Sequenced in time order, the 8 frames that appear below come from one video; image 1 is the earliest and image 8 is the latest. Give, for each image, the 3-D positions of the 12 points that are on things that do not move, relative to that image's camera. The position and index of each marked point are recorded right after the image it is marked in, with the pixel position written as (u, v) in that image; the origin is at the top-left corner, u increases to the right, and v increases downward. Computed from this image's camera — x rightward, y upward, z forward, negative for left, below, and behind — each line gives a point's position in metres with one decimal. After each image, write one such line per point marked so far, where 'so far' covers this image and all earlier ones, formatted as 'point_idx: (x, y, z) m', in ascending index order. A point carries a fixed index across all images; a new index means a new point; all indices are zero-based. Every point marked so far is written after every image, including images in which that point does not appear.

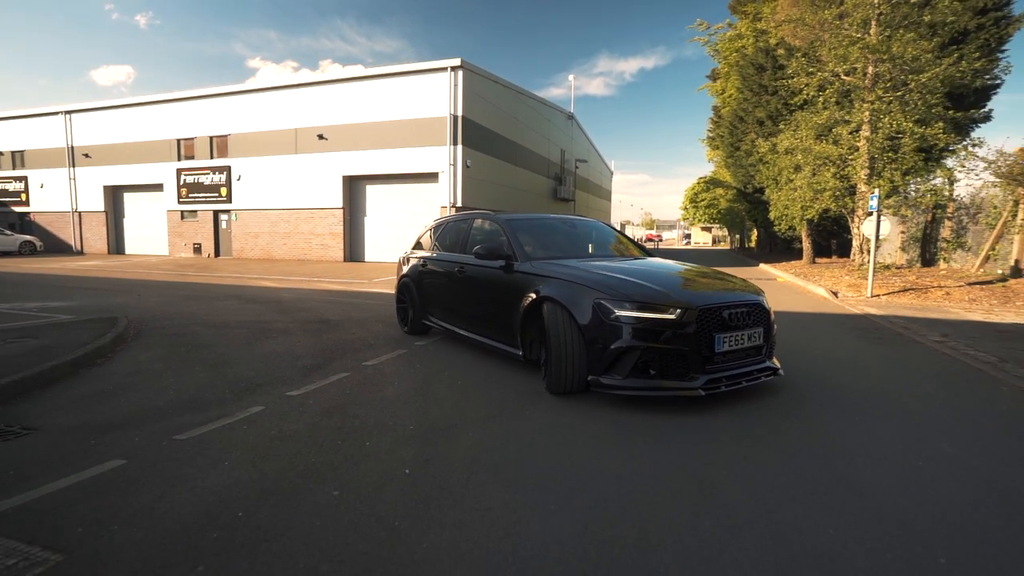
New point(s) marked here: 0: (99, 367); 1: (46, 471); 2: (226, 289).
0: (-4.3, -0.8, +6.1) m
1: (-2.7, -1.1, +3.5) m
2: (-7.2, 0.0, +14.8) m
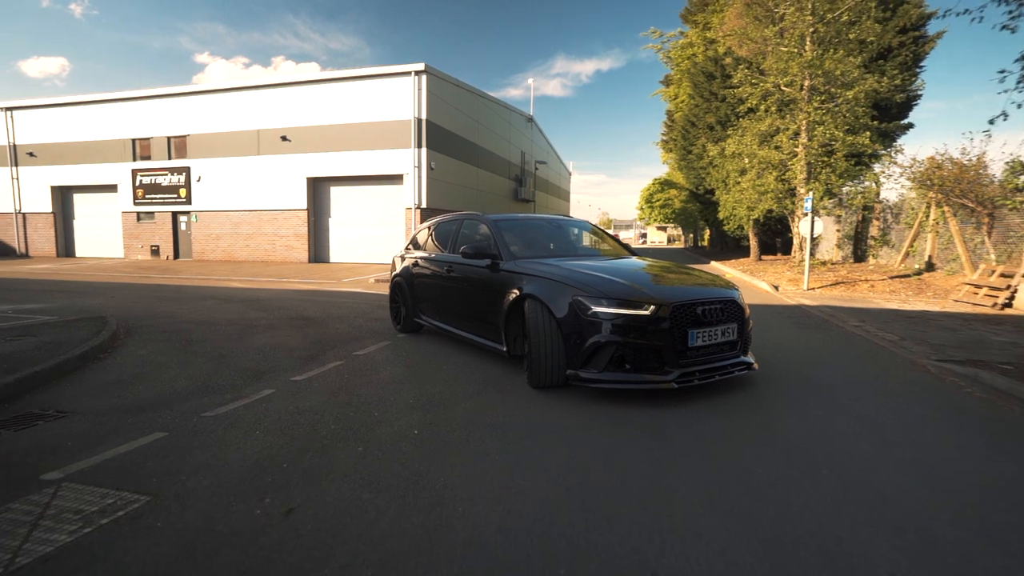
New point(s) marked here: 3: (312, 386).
0: (-4.5, -0.8, +6.6) m
1: (-2.8, -1.0, +4.1) m
2: (-8.1, -0.1, +15.1) m
3: (-1.8, -0.9, +5.4) m
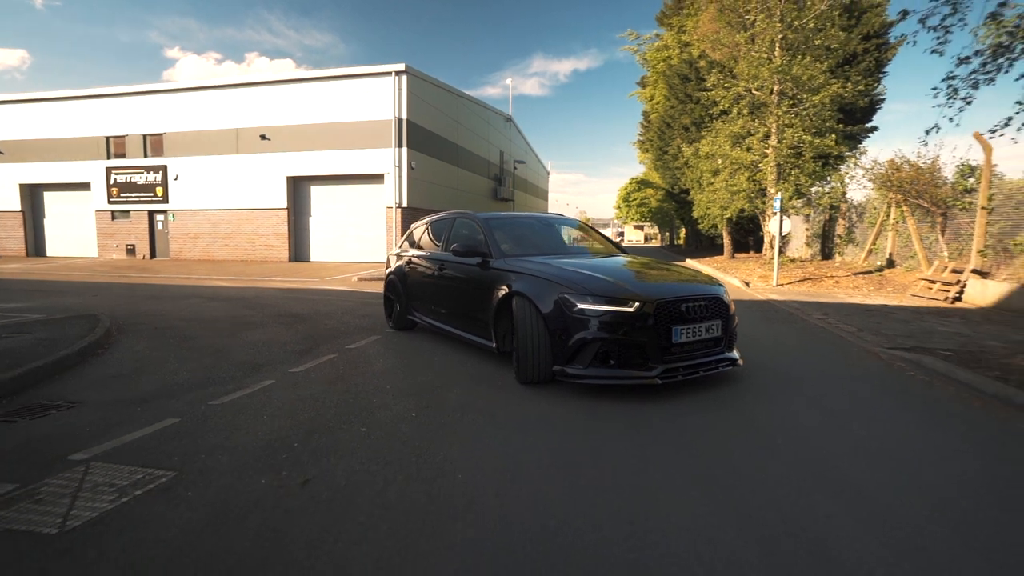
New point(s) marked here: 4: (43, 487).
0: (-4.7, -0.8, +6.8) m
1: (-2.9, -1.0, +4.3) m
2: (-8.5, 0.0, +15.1) m
3: (-1.9, -0.9, +5.7) m
4: (-2.5, -1.1, +3.2) m
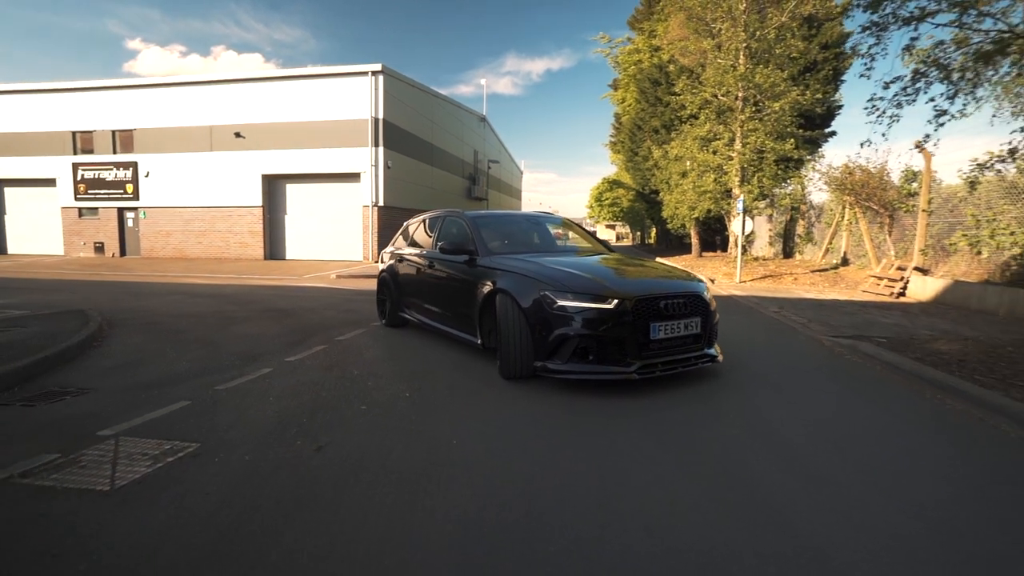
0: (-4.9, -0.7, +7.1) m
1: (-3.0, -1.0, +4.7) m
2: (-9.2, +0.1, +15.3) m
3: (-2.1, -0.8, +6.1) m
4: (-2.6, -1.0, +3.6) m
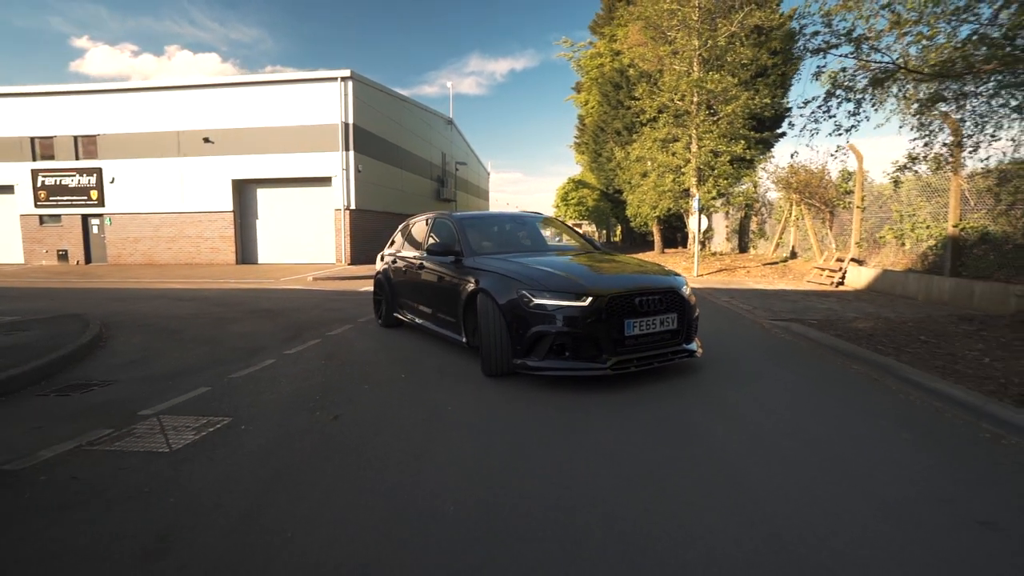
0: (-5.2, -0.8, +7.6) m
1: (-3.2, -1.0, +5.3) m
2: (-9.9, -0.1, +15.5) m
3: (-2.4, -0.8, +6.8) m
4: (-2.7, -1.0, +4.3) m
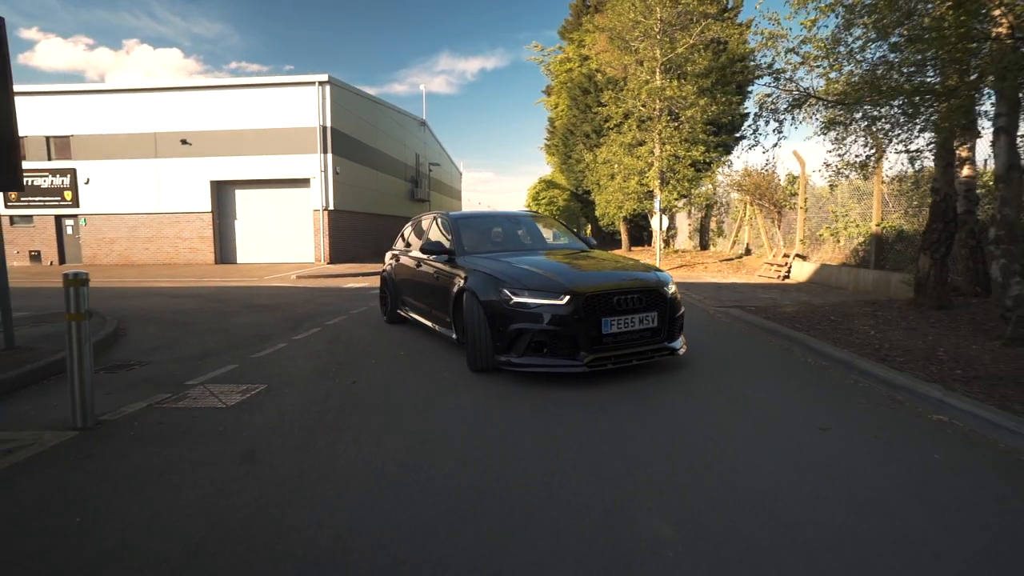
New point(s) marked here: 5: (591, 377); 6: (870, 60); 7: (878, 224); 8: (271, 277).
0: (-5.5, -0.7, +8.4) m
1: (-3.4, -0.9, +6.3) m
2: (-10.6, -0.1, +16.1) m
3: (-2.6, -0.7, +7.8) m
4: (-2.8, -0.9, +5.2) m
5: (+0.8, -0.8, +6.1) m
6: (+3.7, +2.4, +6.1) m
7: (+6.9, +1.2, +11.2) m
8: (-7.8, +0.3, +19.1) m
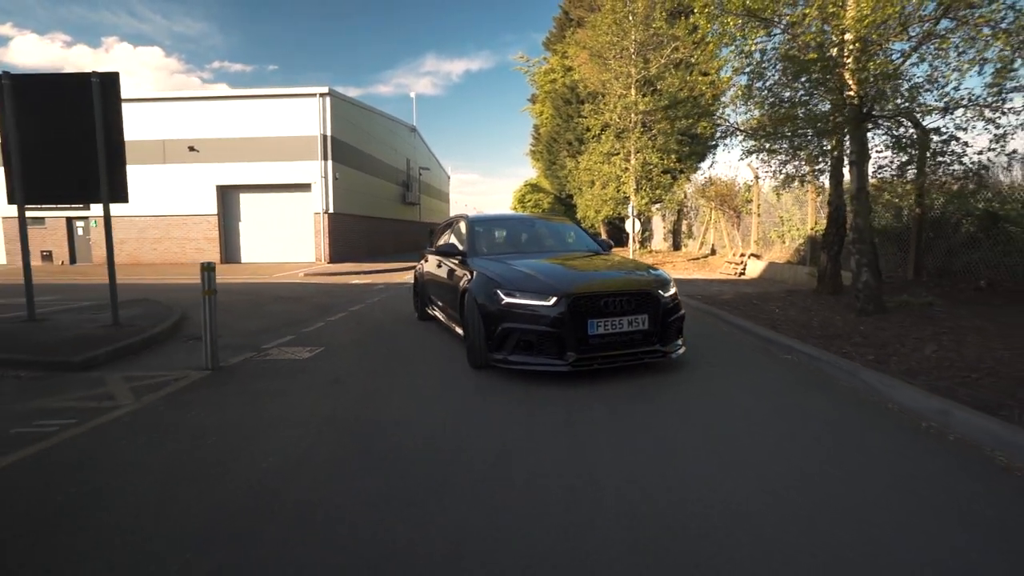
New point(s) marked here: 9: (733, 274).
0: (-5.7, -0.6, +10.3) m
1: (-3.4, -0.7, +8.1) m
2: (-10.9, +0.1, +17.8) m
3: (-2.8, -0.6, +9.7) m
4: (-2.9, -0.8, +7.1) m
5: (+0.7, -0.7, +8.1) m
6: (+3.6, +2.6, +8.2) m
7: (+6.7, +1.4, +13.3) m
8: (-8.2, +0.5, +20.8) m
9: (+6.2, +0.4, +16.7) m
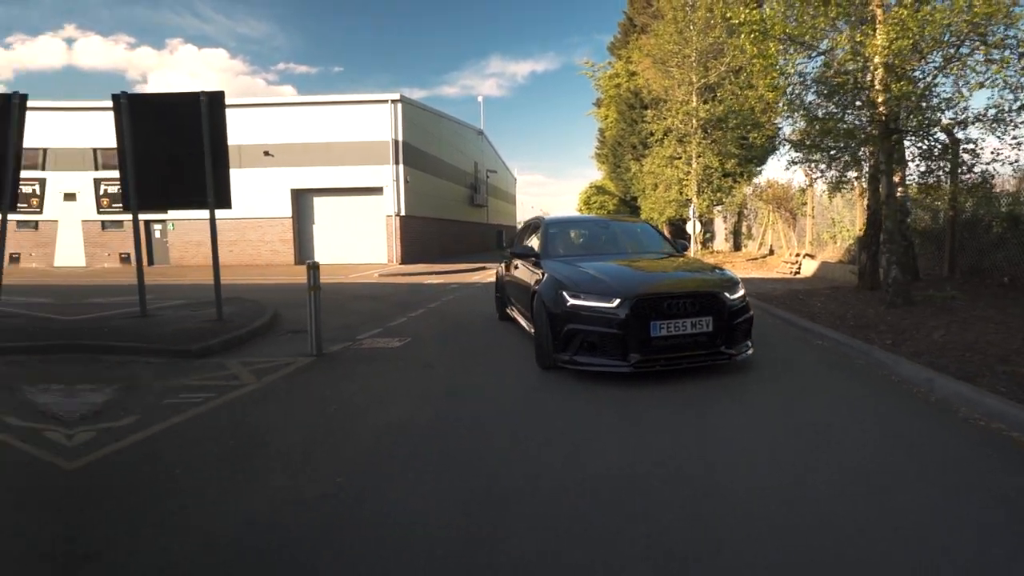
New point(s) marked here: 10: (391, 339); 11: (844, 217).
0: (-4.4, -0.5, +12.0) m
1: (-2.4, -0.7, +9.6) m
2: (-8.7, +0.1, +20.0) m
3: (-1.6, -0.5, +11.0) m
4: (-2.0, -0.7, +8.5) m
5: (+1.7, -0.6, +9.1) m
6: (+4.6, +2.6, +8.9) m
7: (+8.3, +1.4, +13.7) m
8: (-5.7, +0.5, +22.7) m
9: (+8.1, +0.4, +17.1) m
10: (-1.8, -0.7, +8.9) m
11: (+8.8, +1.9, +15.3) m
